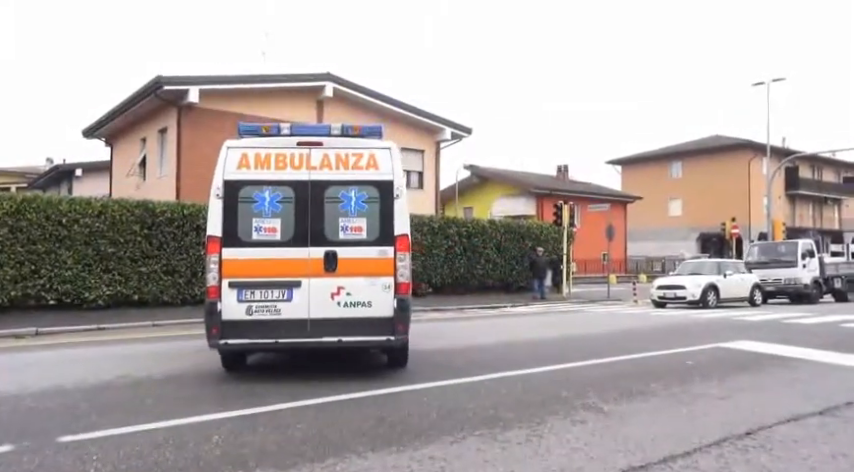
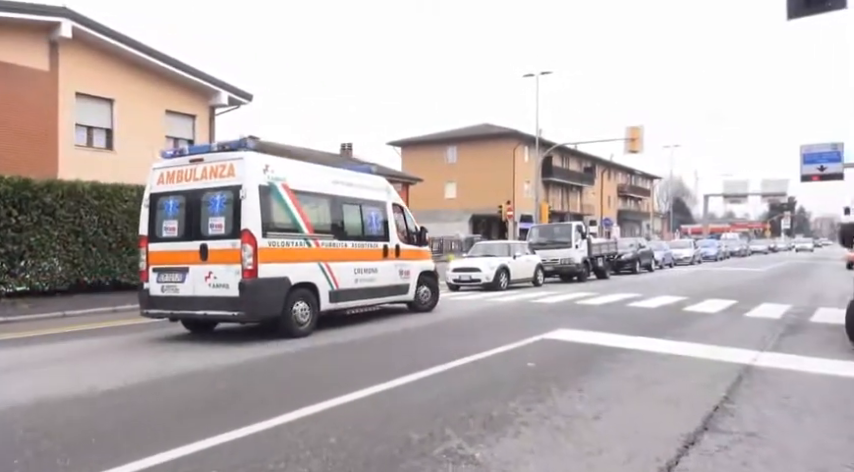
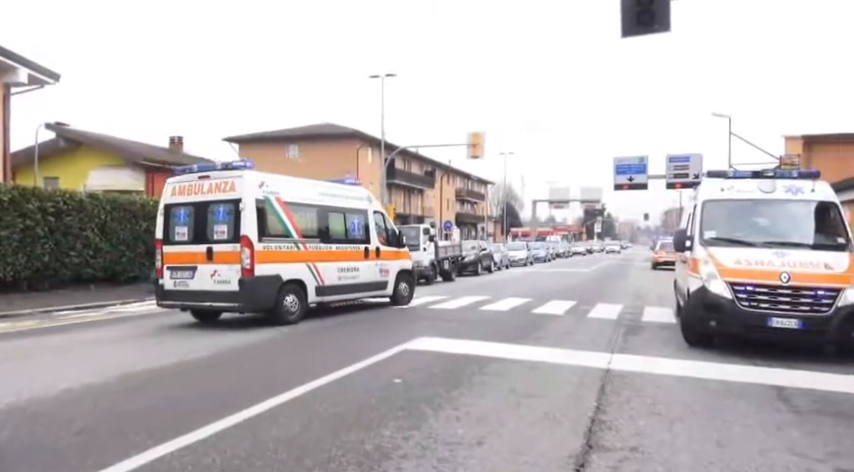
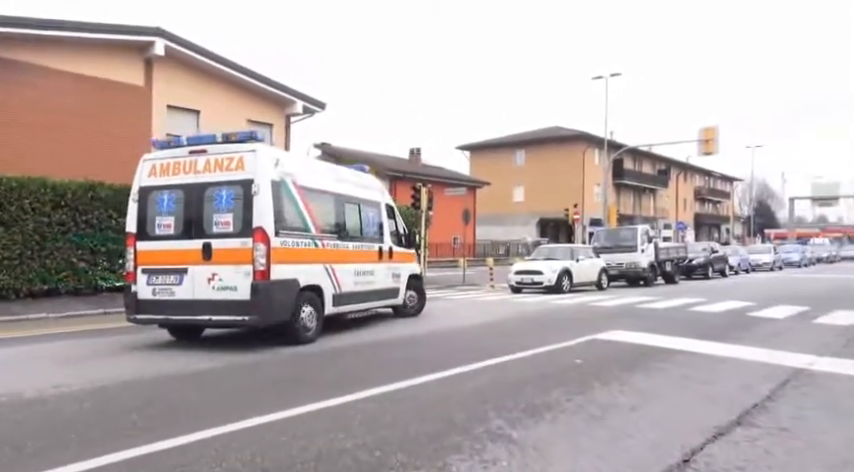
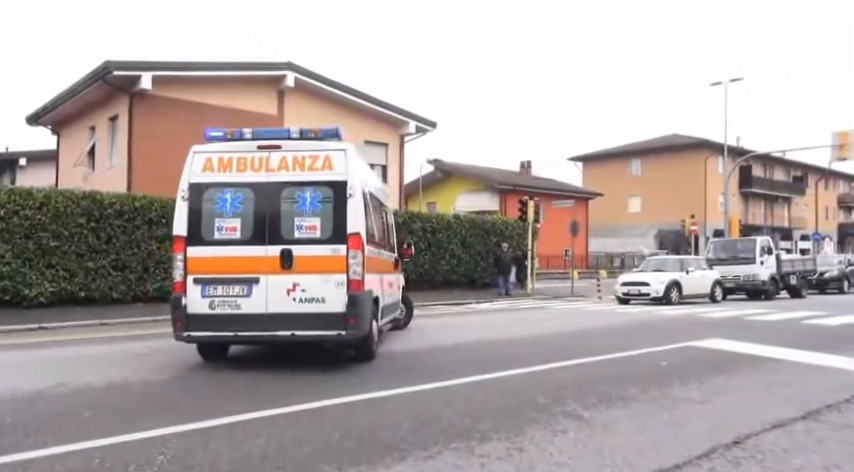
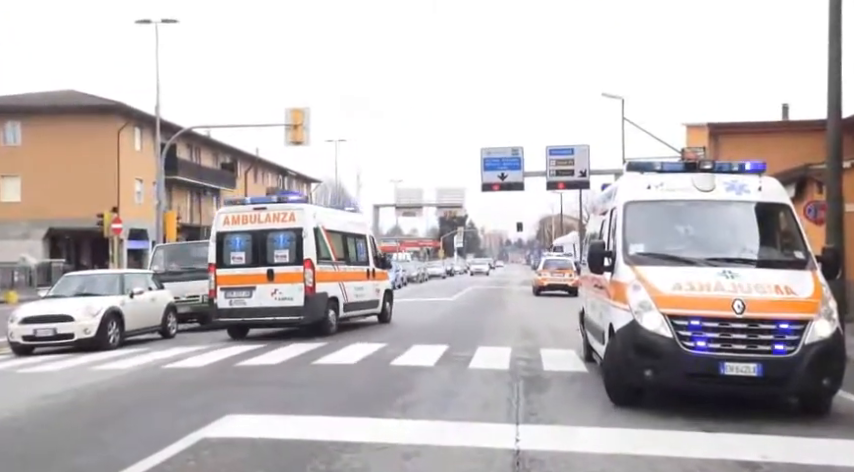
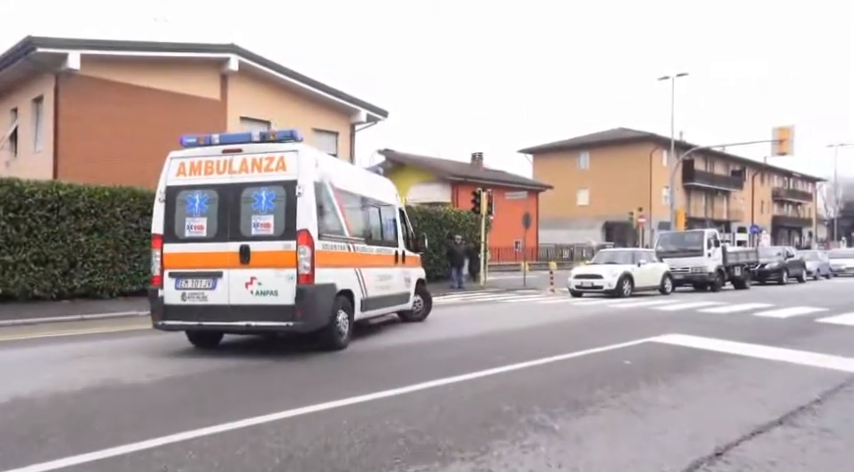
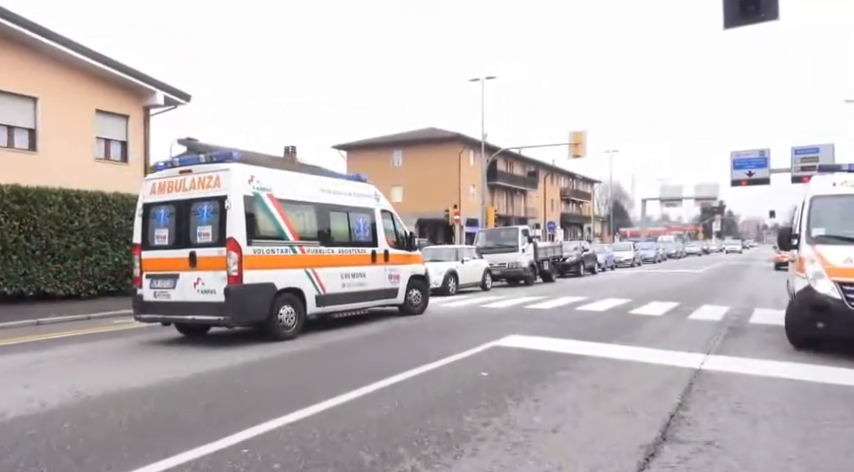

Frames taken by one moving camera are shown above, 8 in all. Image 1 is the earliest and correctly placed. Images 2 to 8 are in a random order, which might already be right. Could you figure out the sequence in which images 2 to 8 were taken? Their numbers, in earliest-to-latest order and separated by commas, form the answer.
5, 7, 4, 2, 8, 3, 6
